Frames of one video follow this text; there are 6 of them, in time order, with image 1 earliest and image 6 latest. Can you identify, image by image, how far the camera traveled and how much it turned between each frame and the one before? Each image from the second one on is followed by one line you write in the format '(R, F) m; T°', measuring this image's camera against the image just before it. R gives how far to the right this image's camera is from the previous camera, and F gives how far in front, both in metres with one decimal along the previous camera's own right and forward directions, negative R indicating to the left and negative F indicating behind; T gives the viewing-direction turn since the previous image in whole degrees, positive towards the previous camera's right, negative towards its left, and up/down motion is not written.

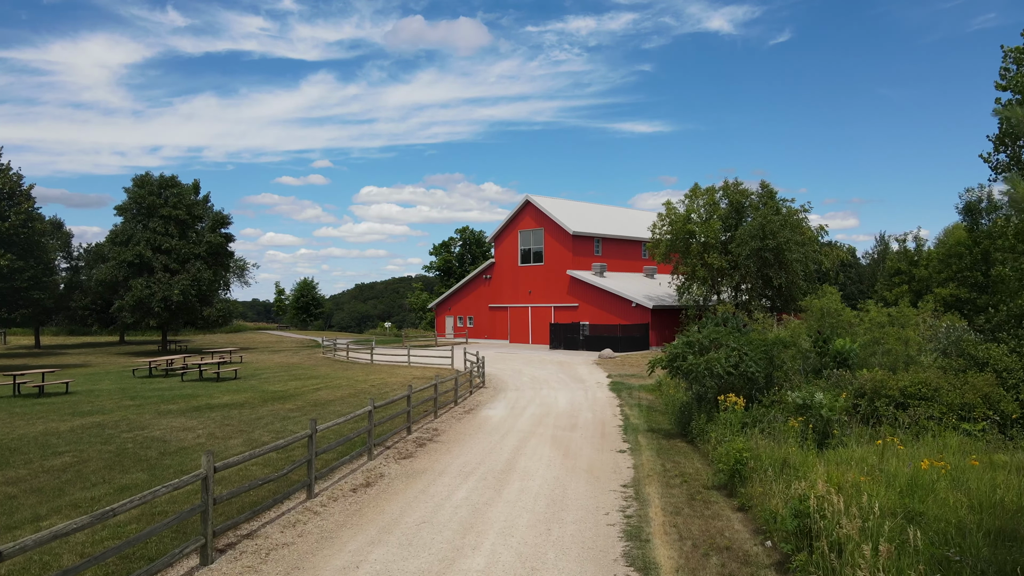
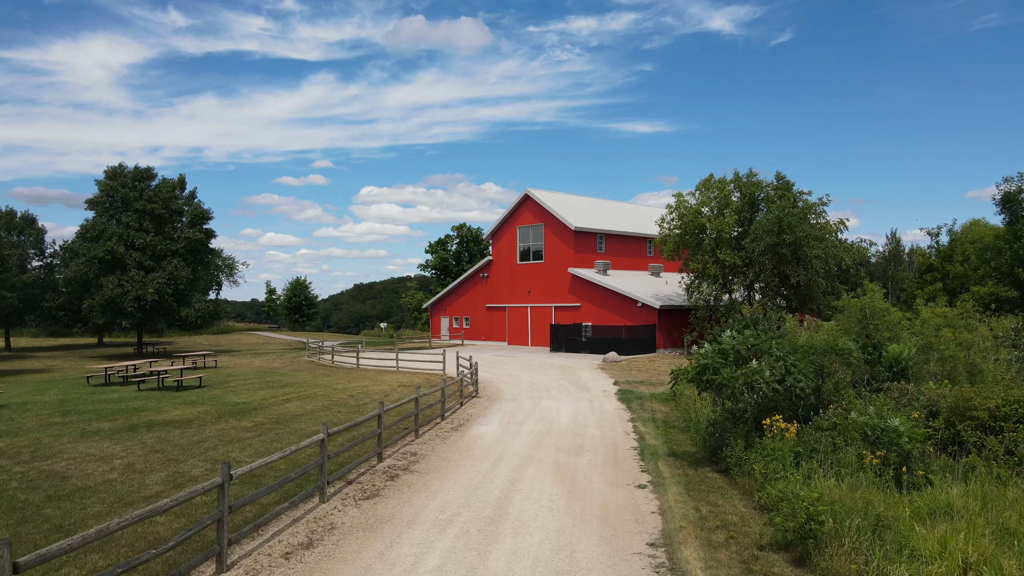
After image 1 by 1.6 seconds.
(+0.1, +2.4) m; 0°
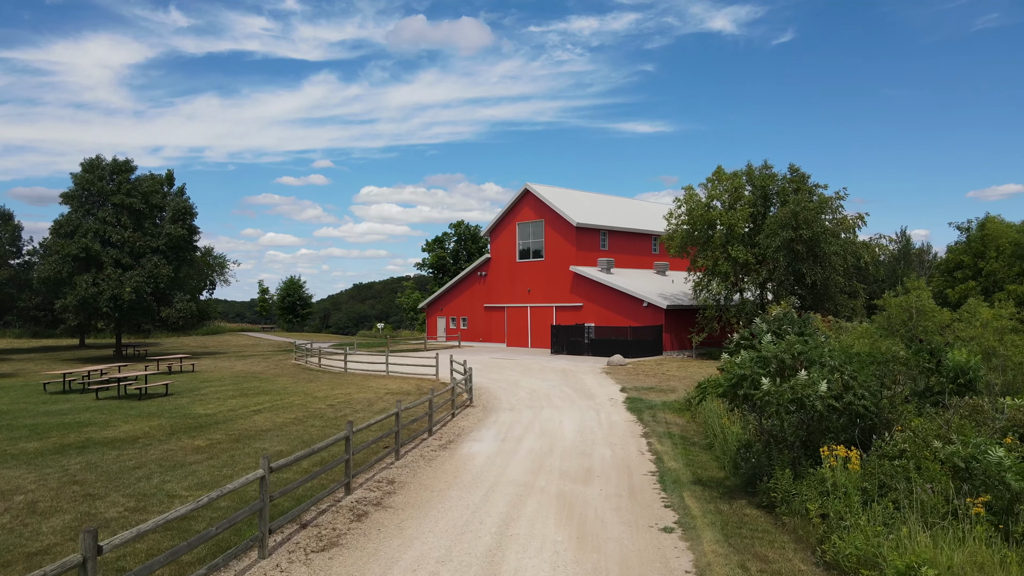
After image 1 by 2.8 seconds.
(+0.1, +1.9) m; 0°
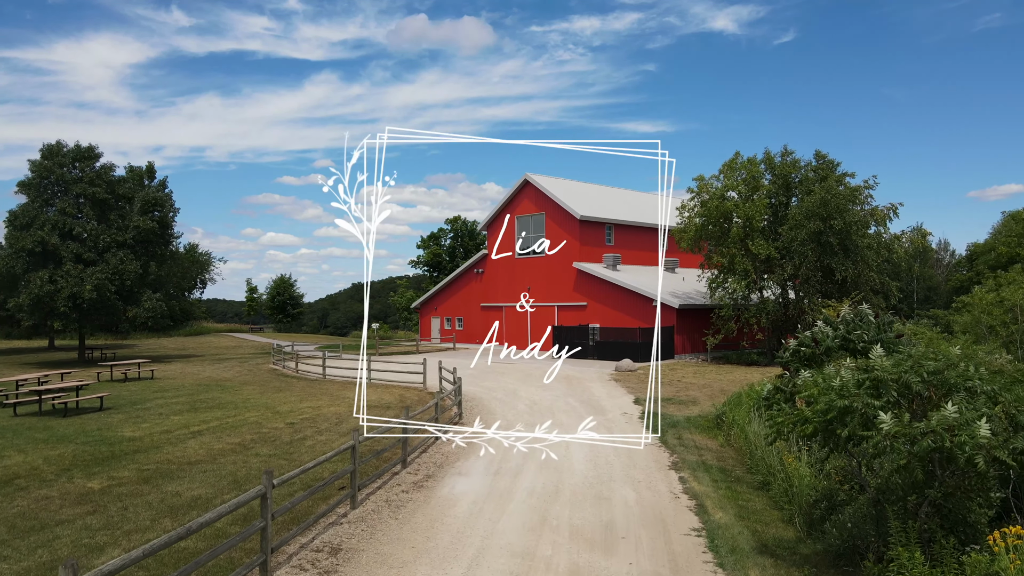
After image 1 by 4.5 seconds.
(+0.1, +2.8) m; 0°
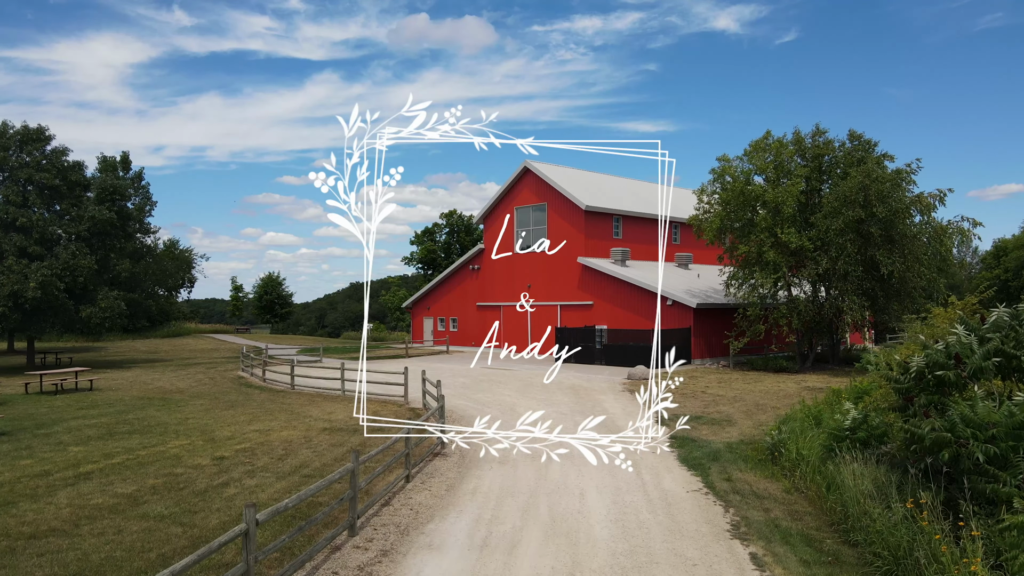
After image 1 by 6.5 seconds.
(+0.1, +3.3) m; 0°
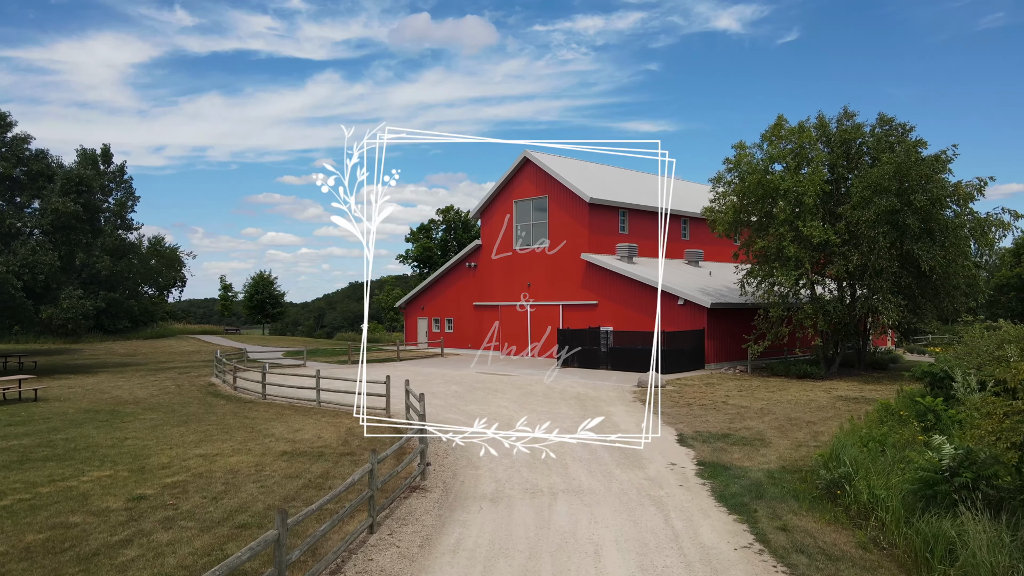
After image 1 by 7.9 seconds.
(+0.1, +2.3) m; 0°
